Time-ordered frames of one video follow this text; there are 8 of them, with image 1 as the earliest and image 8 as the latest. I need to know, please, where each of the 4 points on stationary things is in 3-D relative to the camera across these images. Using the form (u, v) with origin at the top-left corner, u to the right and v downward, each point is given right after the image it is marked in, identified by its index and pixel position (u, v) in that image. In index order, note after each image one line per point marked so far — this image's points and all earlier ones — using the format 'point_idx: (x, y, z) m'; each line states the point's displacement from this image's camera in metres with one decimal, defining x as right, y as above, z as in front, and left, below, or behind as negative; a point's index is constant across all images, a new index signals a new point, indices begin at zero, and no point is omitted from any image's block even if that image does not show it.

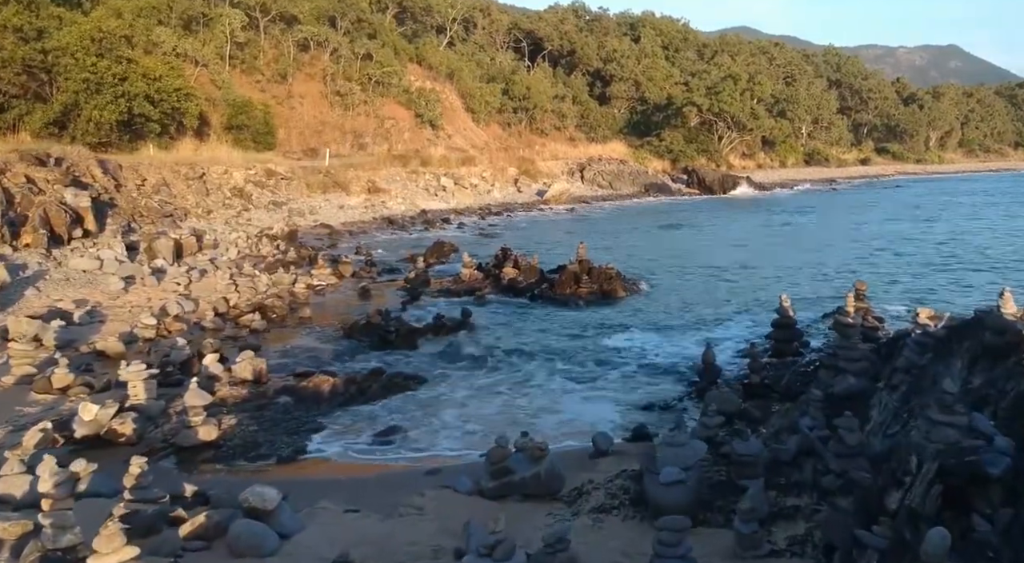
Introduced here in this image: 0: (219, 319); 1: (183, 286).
0: (-5.3, -0.7, +16.3) m
1: (-7.0, -0.1, +19.3) m
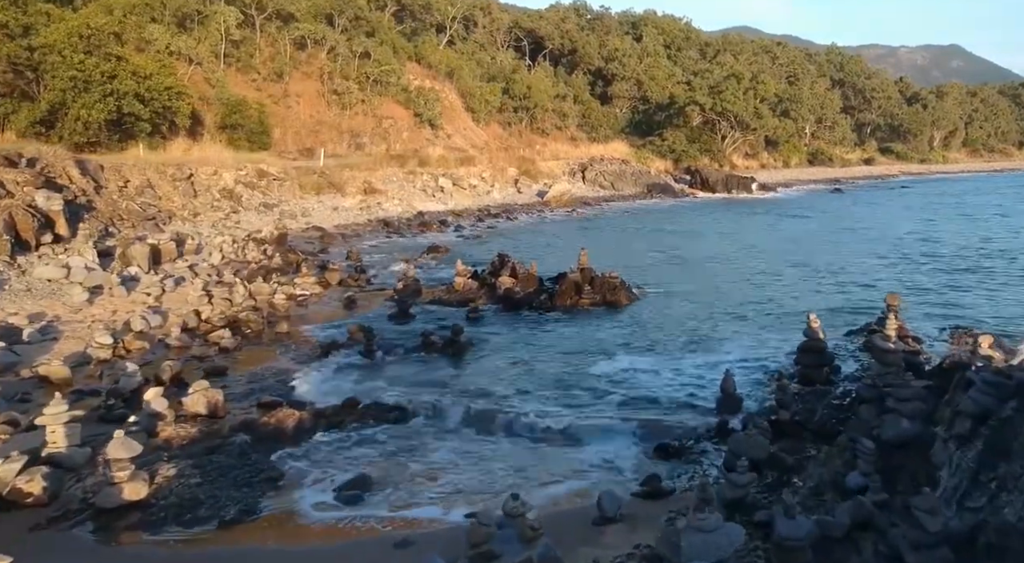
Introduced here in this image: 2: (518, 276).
0: (-5.4, -0.9, +14.9) m
1: (-7.1, -0.3, +17.9) m
2: (+0.1, +0.1, +19.5) m
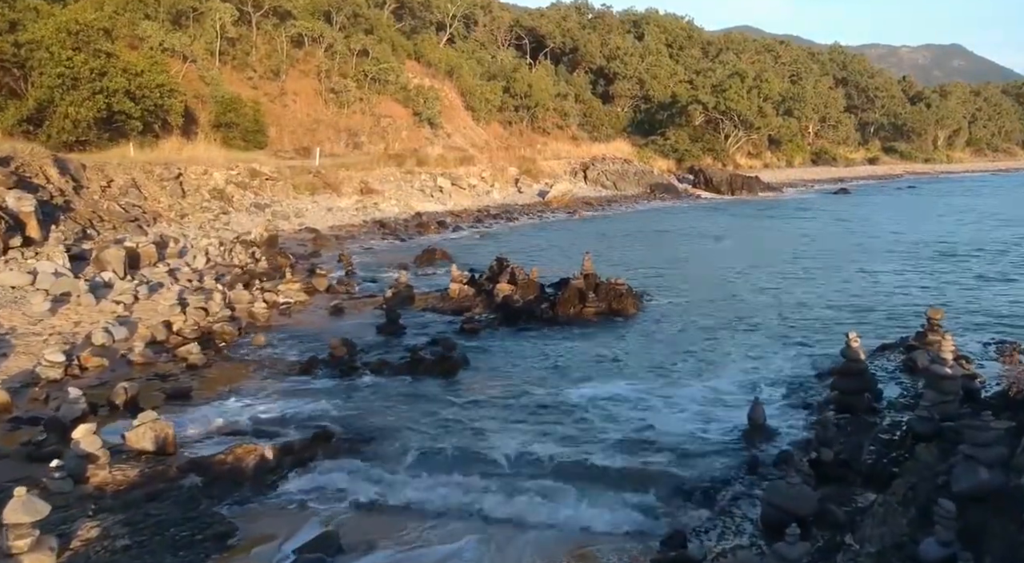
0: (-5.4, -1.0, +13.6) m
1: (-7.1, -0.5, +16.6) m
2: (+0.1, 0.0, +18.1) m
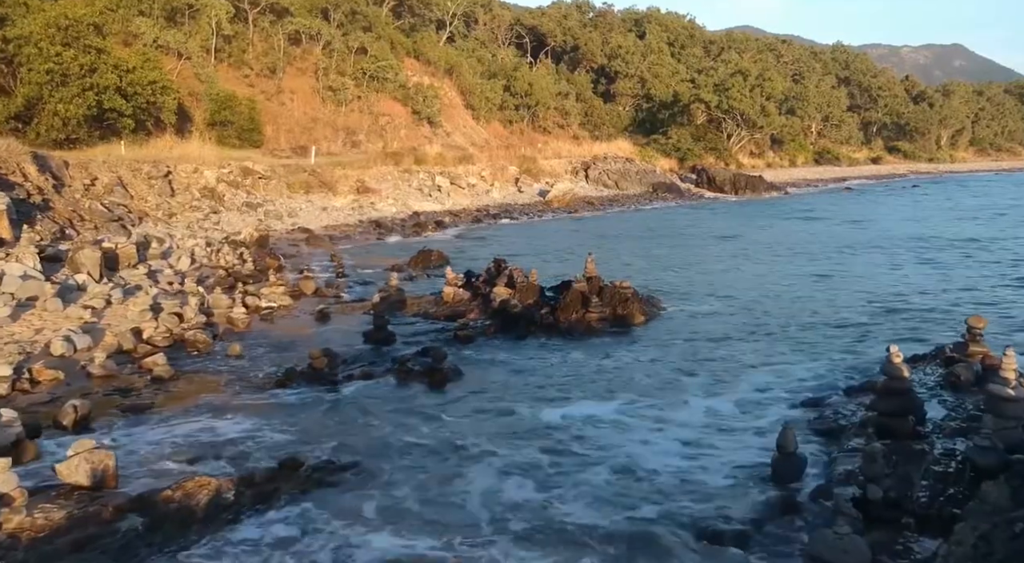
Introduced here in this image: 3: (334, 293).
0: (-5.5, -1.1, +12.4) m
1: (-7.1, -0.5, +15.4) m
2: (+0.1, -0.1, +17.0) m
3: (-3.8, -0.2, +19.1) m
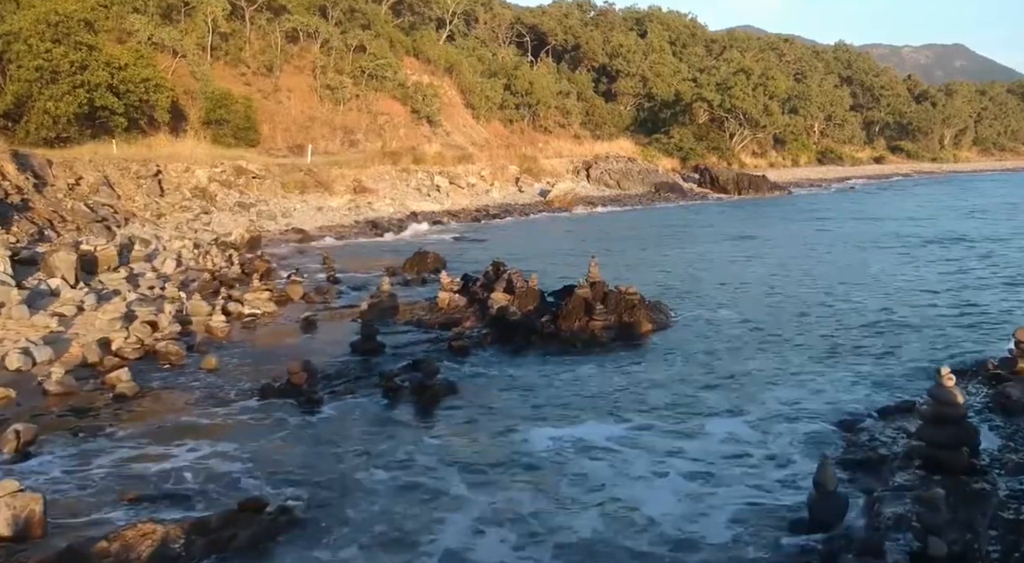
0: (-5.5, -1.2, +11.4) m
1: (-7.2, -0.6, +14.4) m
2: (+0.1, -0.2, +15.9) m
3: (-3.8, -0.3, +18.1) m
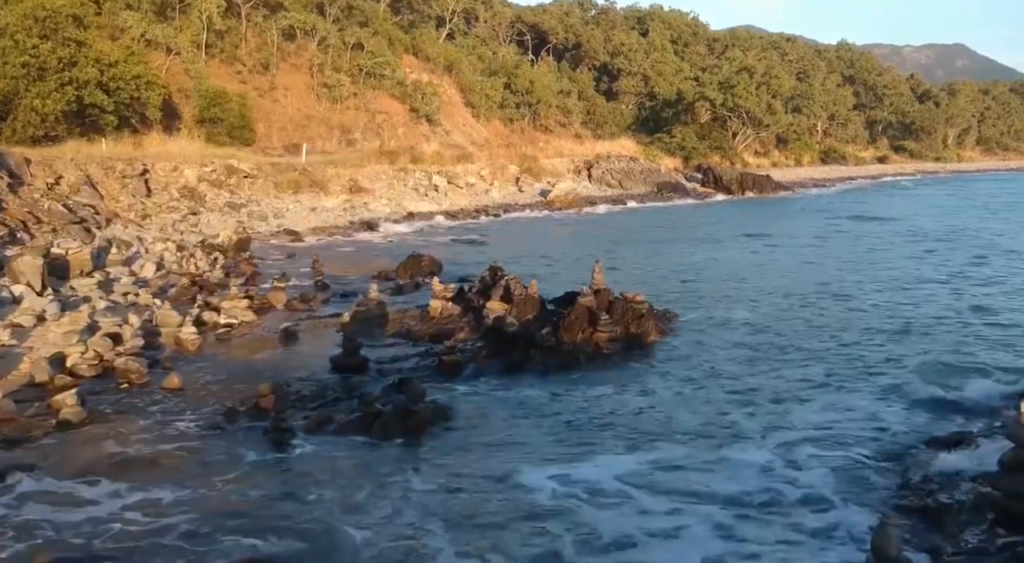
0: (-5.5, -1.3, +10.2) m
1: (-7.2, -0.7, +13.2) m
2: (0.0, -0.3, +14.7) m
3: (-3.8, -0.5, +16.8) m
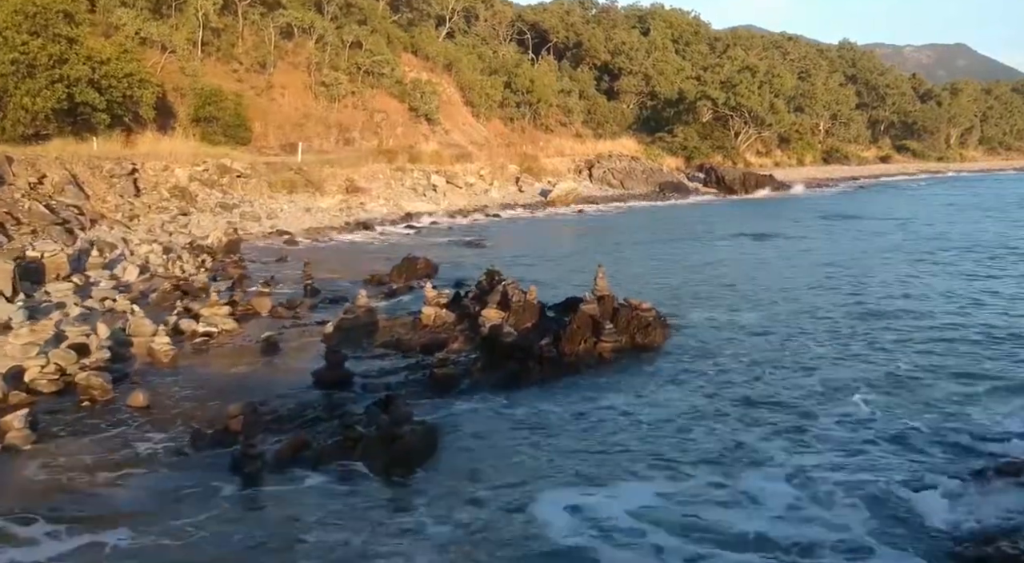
0: (-5.6, -1.4, +9.2) m
1: (-7.2, -0.8, +12.2) m
2: (0.0, -0.4, +13.8) m
3: (-3.9, -0.5, +15.9) m
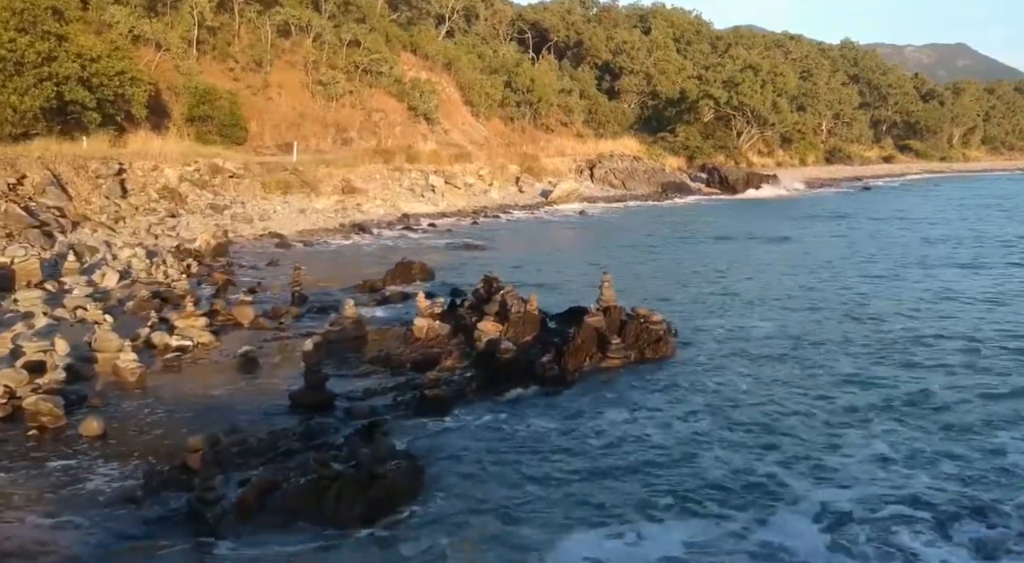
0: (-5.6, -1.5, +8.1) m
1: (-7.3, -1.0, +11.1) m
2: (0.0, -0.6, +12.7) m
3: (-3.9, -0.7, +14.8) m
